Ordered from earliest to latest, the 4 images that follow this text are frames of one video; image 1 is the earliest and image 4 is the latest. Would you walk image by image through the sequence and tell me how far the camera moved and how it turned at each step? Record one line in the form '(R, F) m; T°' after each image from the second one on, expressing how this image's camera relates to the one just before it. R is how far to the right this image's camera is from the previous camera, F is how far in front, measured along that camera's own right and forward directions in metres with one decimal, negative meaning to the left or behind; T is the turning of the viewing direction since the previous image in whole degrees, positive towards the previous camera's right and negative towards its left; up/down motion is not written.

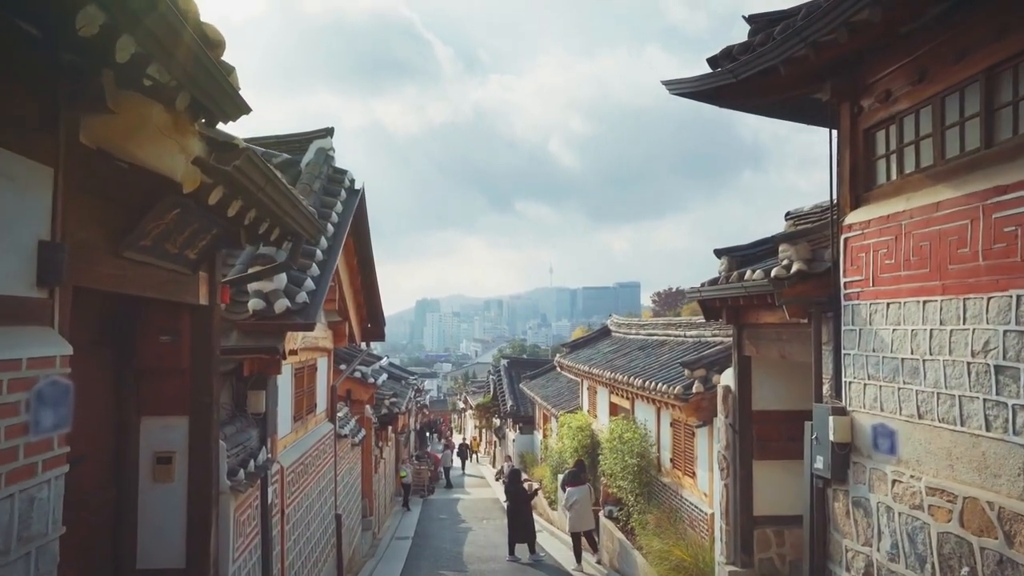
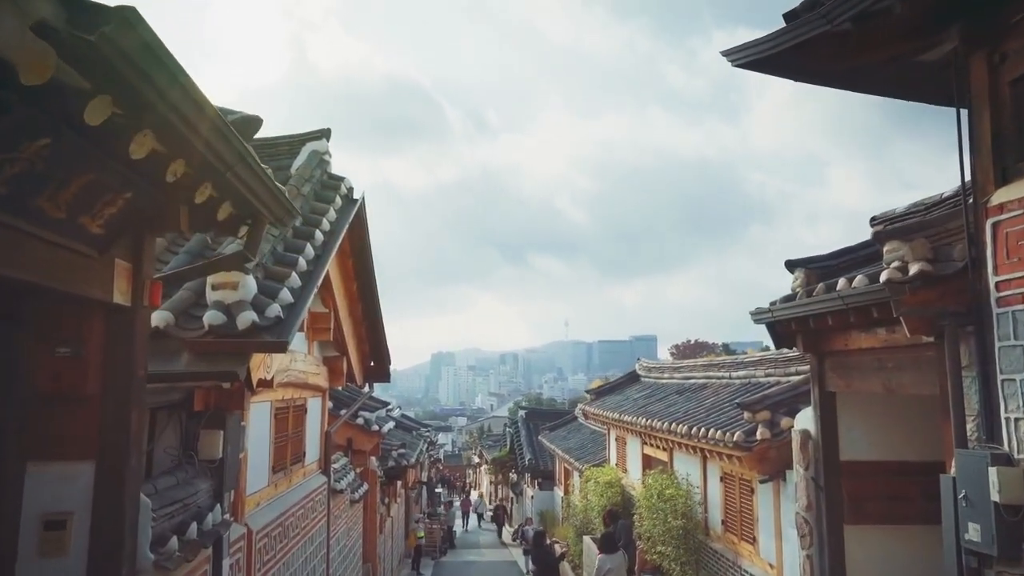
(-0.1, +1.2) m; -1°
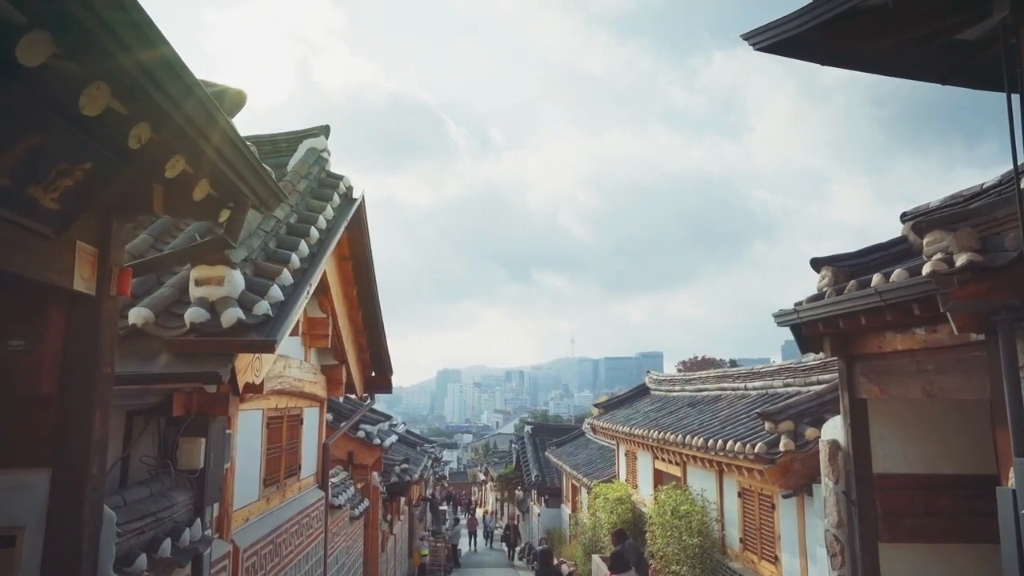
(0.0, +0.3) m; 0°
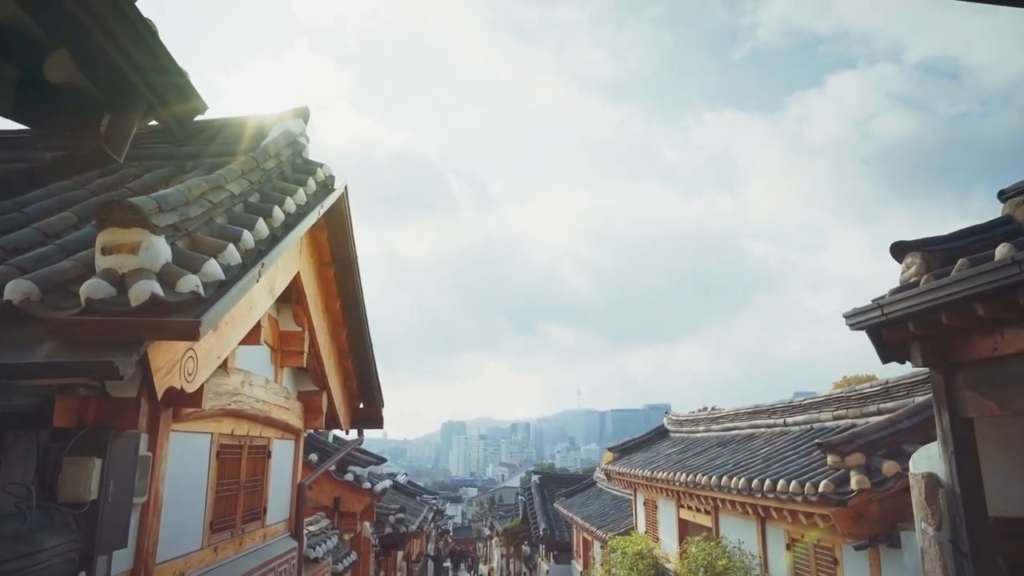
(0.0, +1.0) m; 0°
